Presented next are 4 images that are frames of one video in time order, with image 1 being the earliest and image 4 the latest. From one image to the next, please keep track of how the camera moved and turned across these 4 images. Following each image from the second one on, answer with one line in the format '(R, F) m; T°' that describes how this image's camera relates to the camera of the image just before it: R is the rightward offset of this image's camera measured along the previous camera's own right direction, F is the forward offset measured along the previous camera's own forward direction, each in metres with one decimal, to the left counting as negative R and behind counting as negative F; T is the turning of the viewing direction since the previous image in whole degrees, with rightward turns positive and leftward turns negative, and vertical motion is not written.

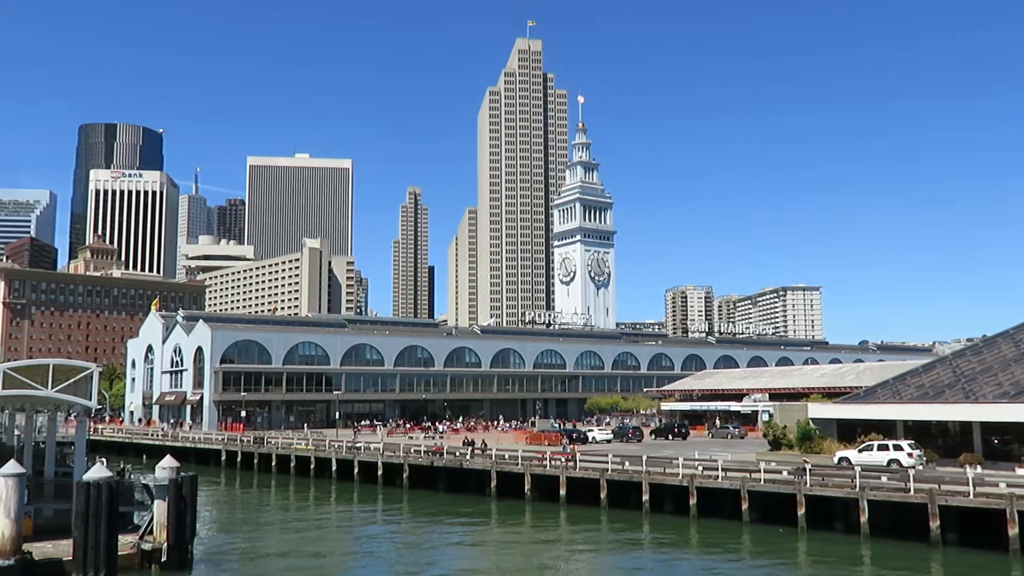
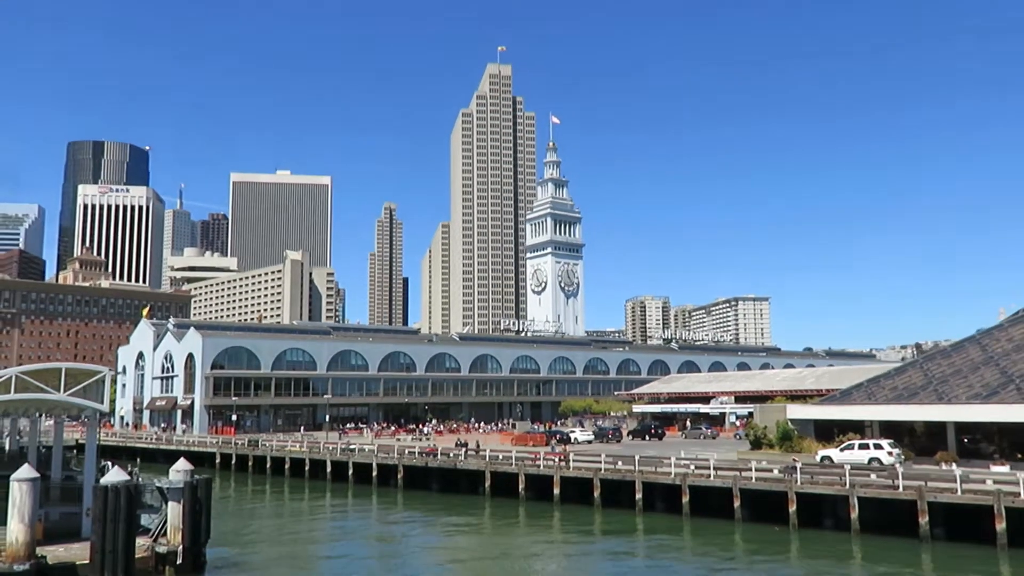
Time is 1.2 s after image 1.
(-1.1, -1.5) m; +2°
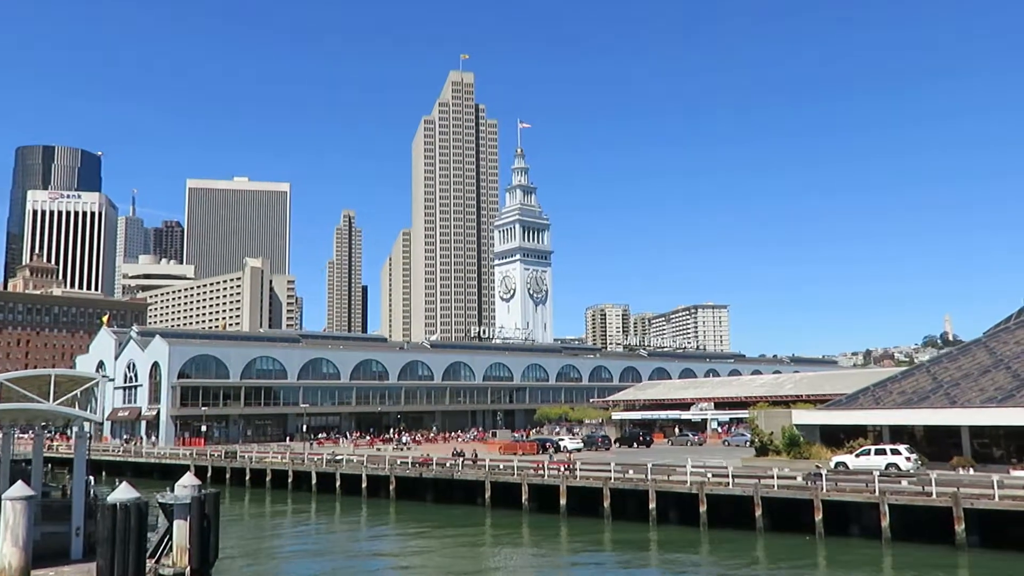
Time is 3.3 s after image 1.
(-2.5, +1.8) m; +3°
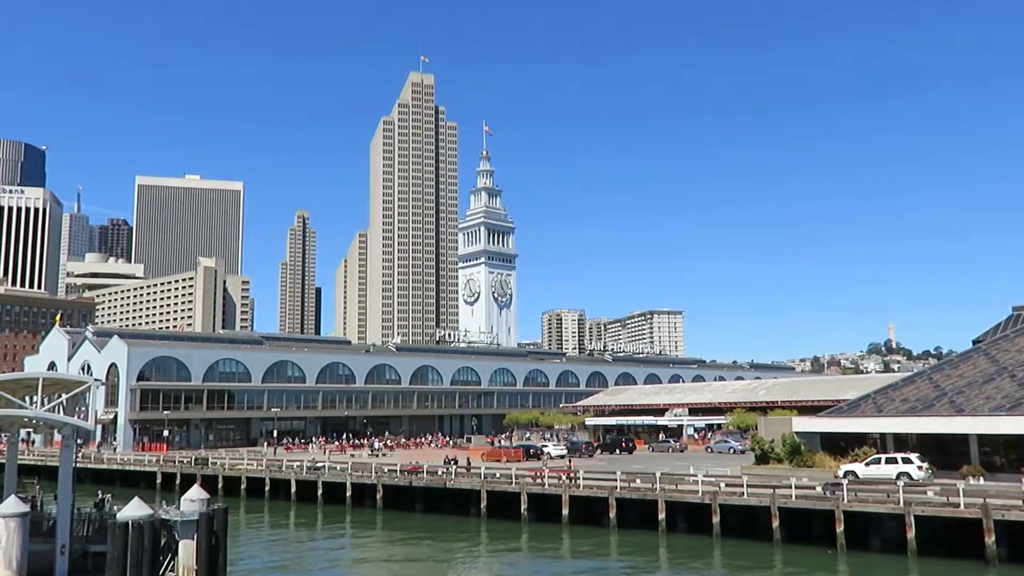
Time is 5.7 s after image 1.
(-2.6, +1.8) m; +3°
